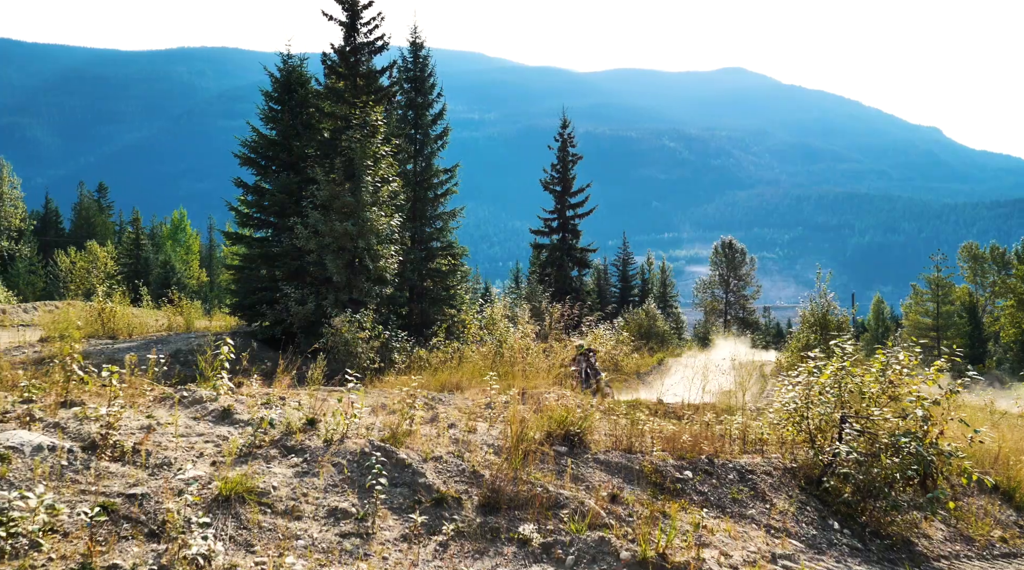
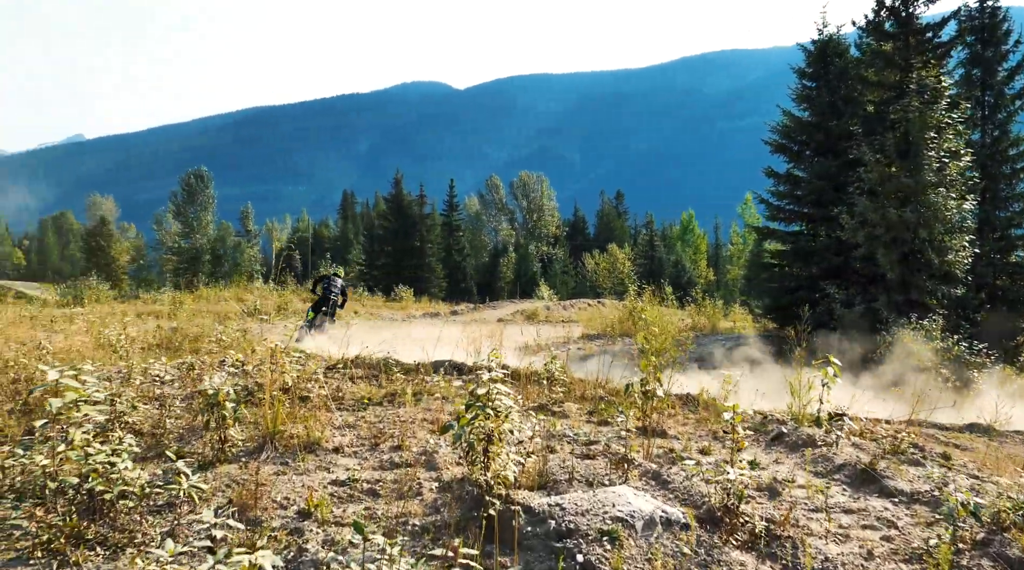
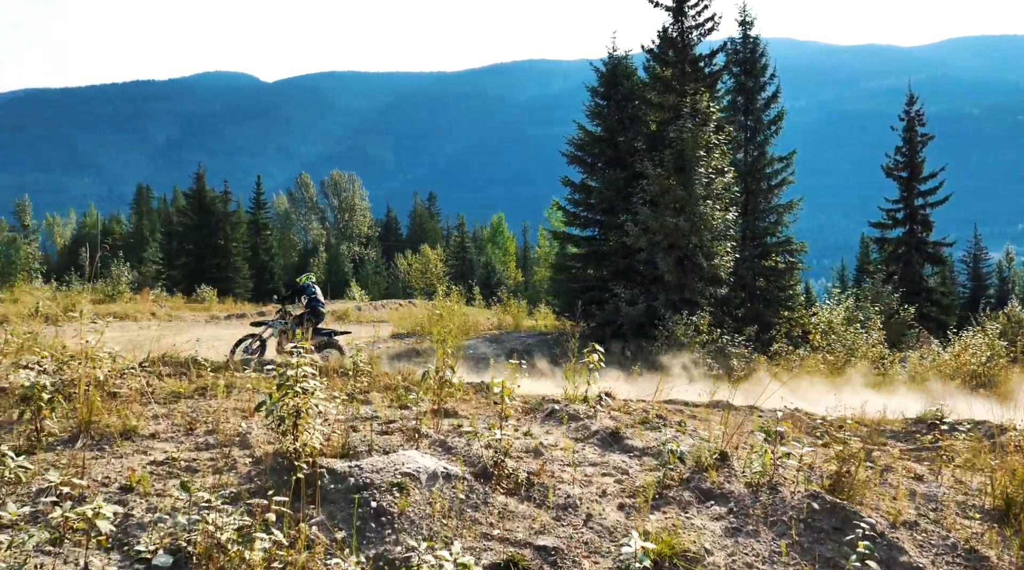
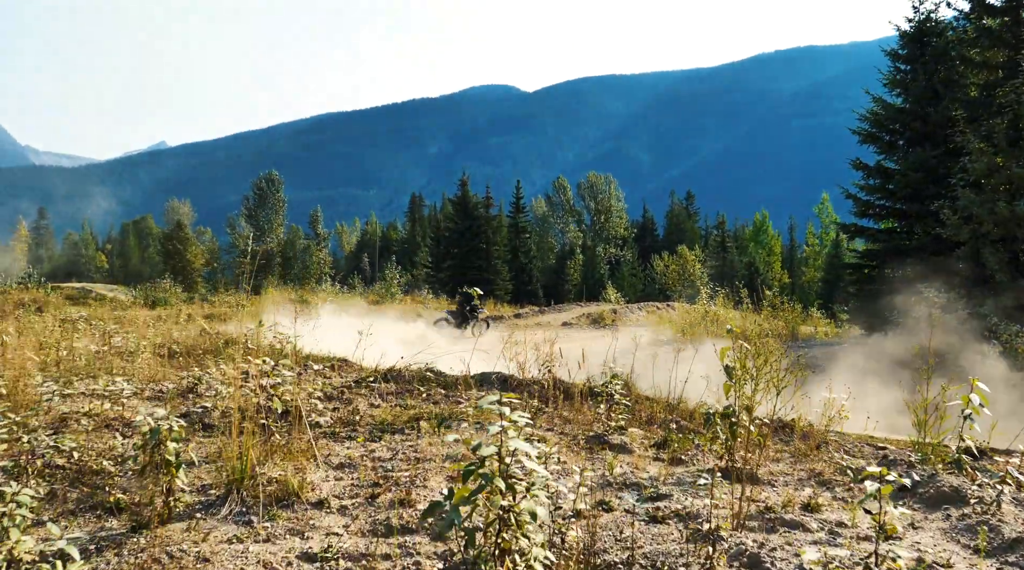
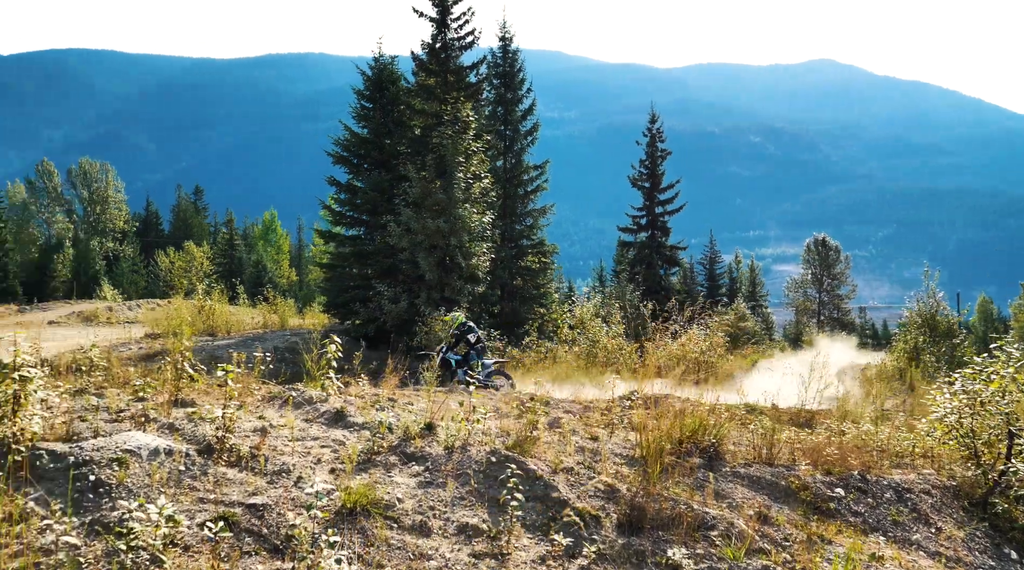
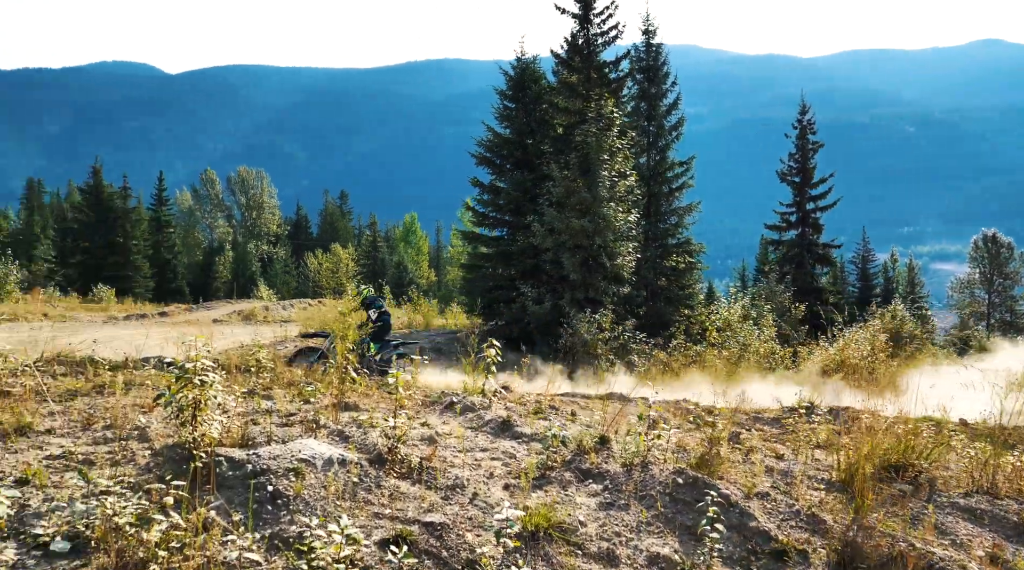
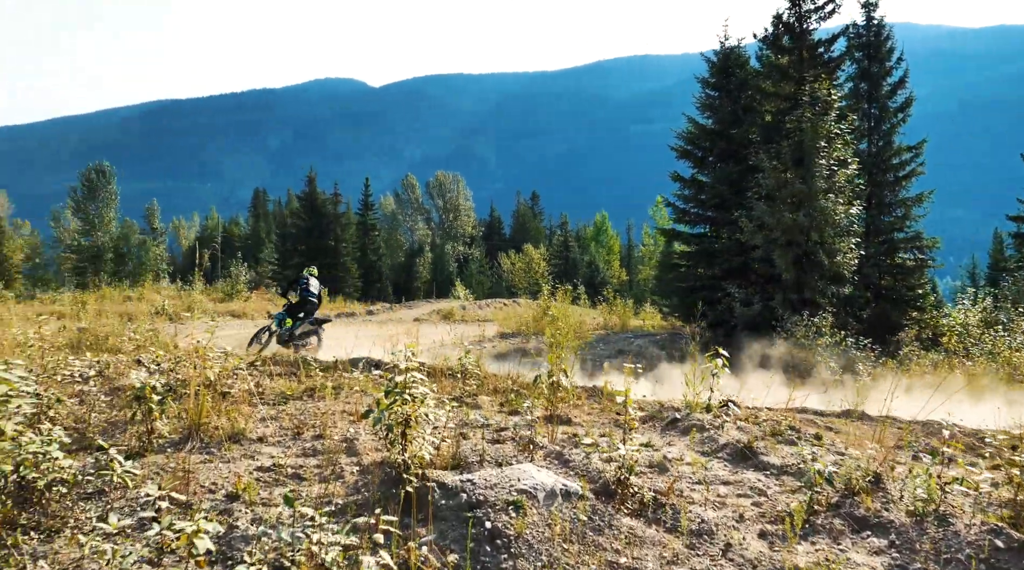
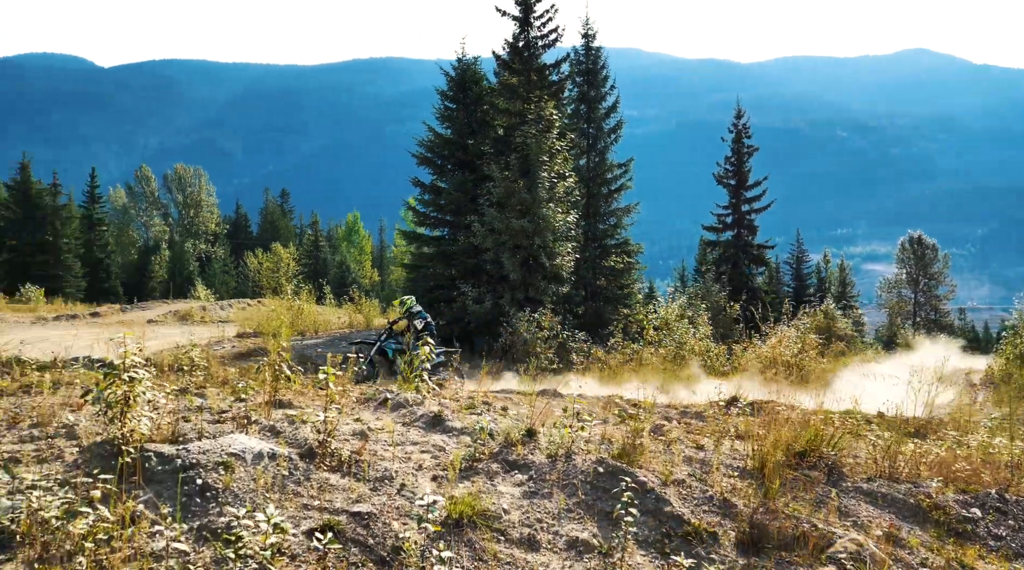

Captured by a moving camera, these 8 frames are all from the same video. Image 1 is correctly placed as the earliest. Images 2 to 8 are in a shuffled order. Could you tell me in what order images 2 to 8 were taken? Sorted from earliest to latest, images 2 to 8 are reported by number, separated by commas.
5, 8, 6, 3, 7, 2, 4
